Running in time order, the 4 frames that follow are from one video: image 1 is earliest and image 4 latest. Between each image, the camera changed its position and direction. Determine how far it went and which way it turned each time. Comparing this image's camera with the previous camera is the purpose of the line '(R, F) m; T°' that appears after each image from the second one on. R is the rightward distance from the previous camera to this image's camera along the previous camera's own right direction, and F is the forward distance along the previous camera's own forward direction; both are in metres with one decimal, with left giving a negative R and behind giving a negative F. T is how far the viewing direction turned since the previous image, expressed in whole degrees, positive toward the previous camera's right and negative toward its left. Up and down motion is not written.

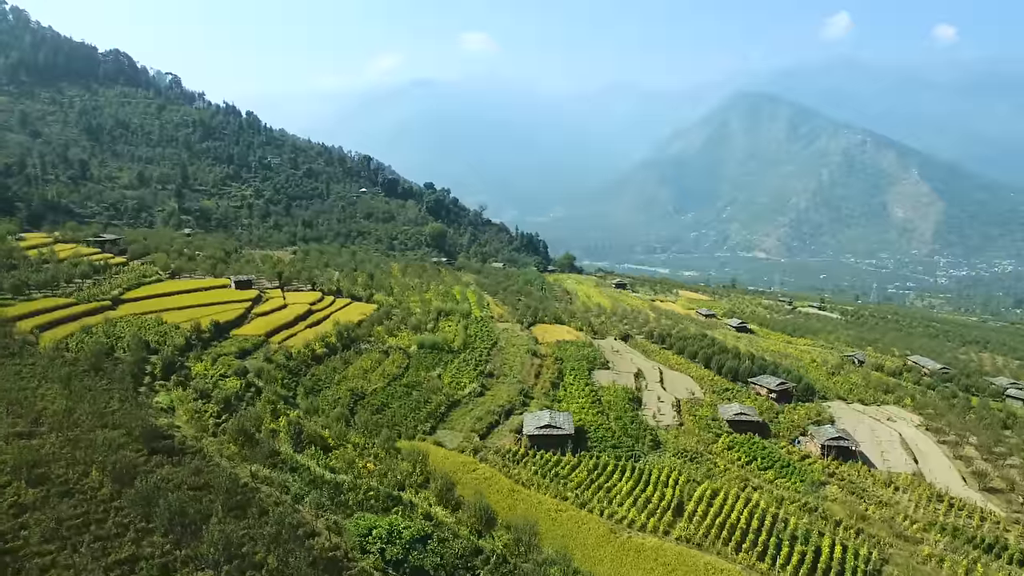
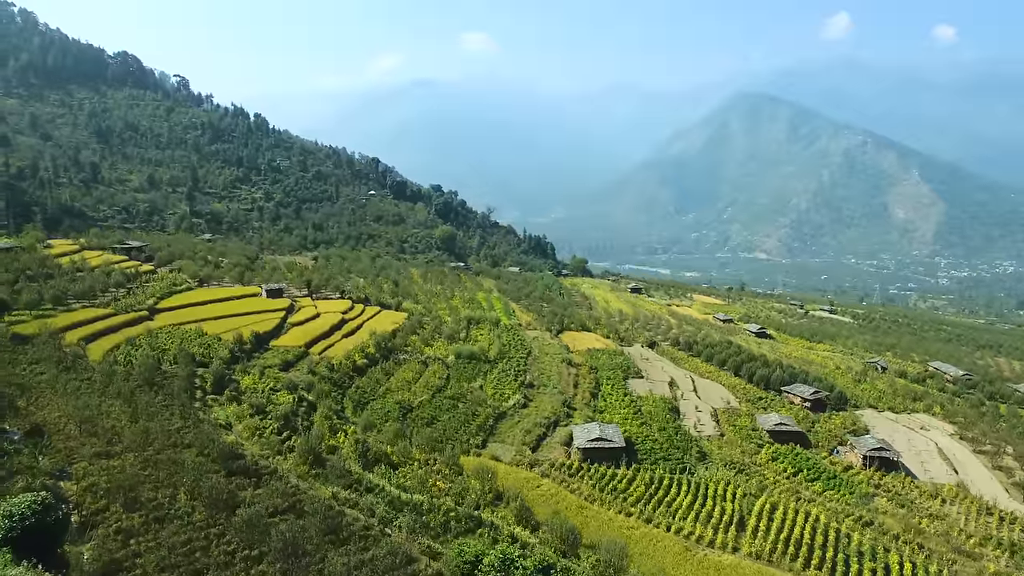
(-2.9, -0.2) m; 0°
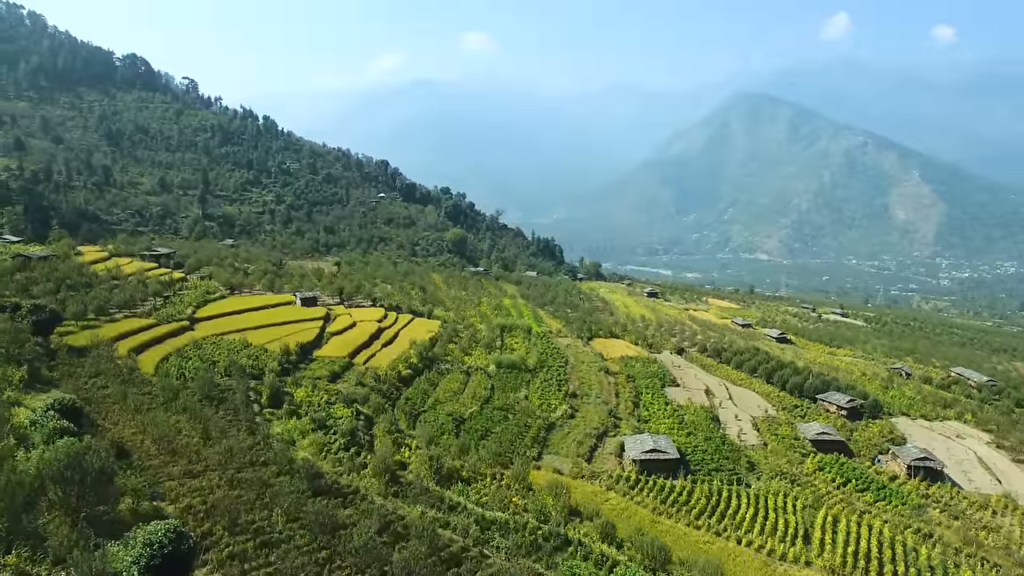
(-3.2, -0.2) m; 0°
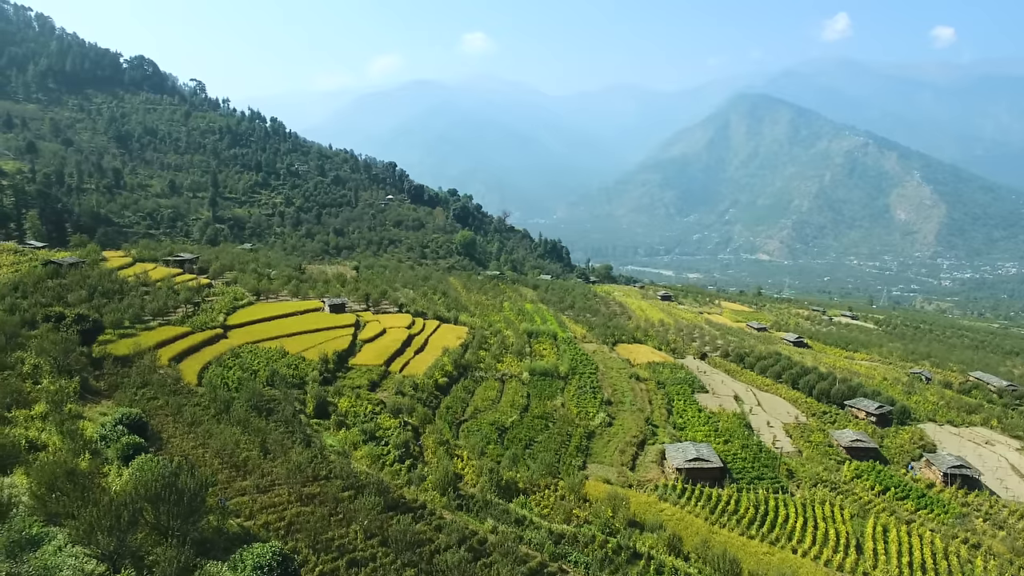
(-2.6, -0.2) m; 0°
